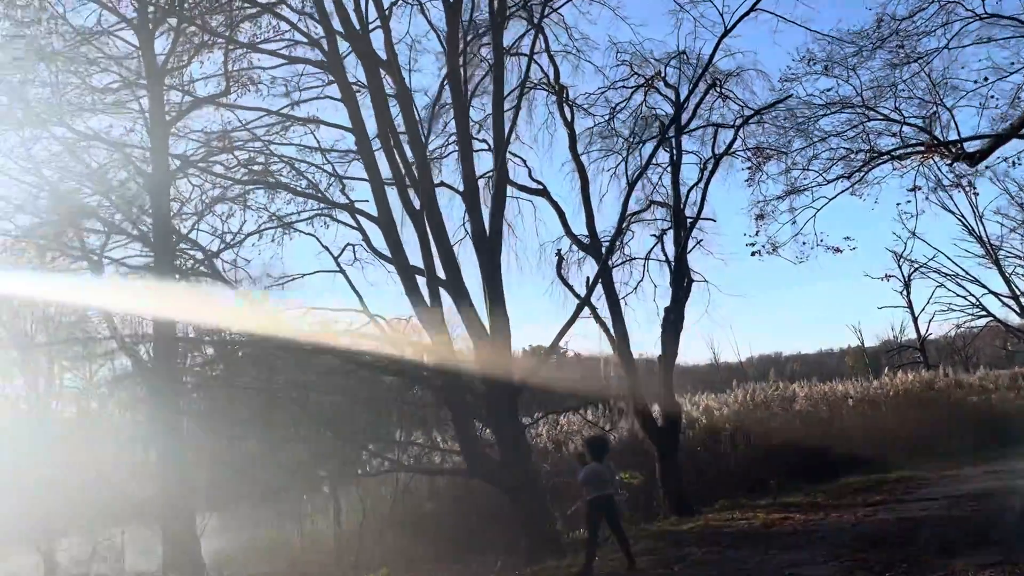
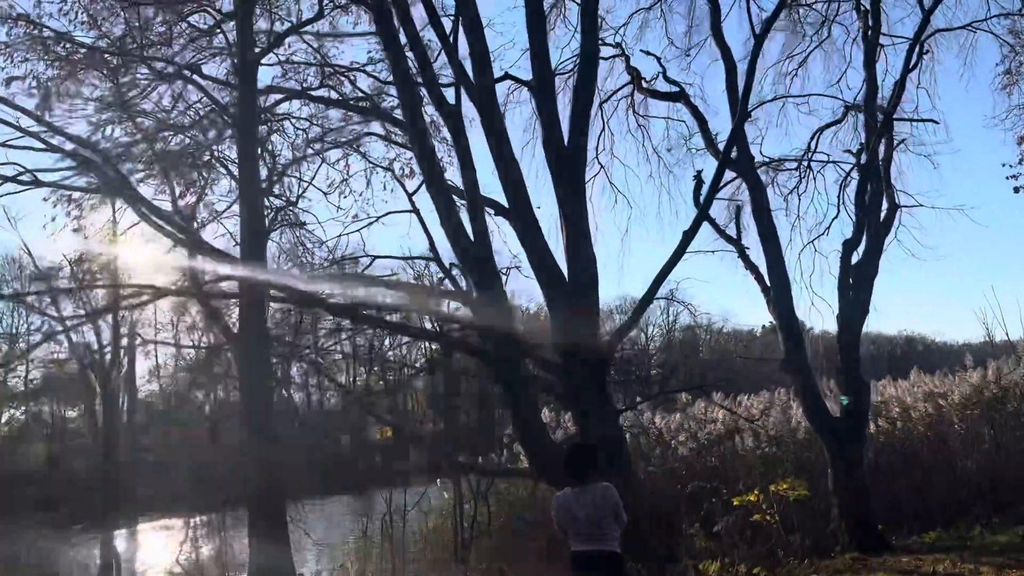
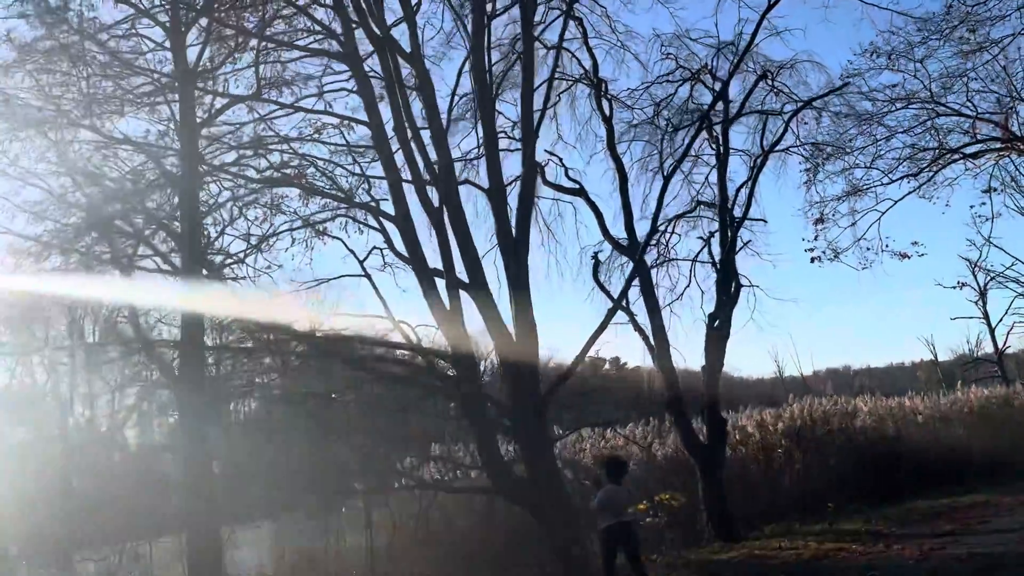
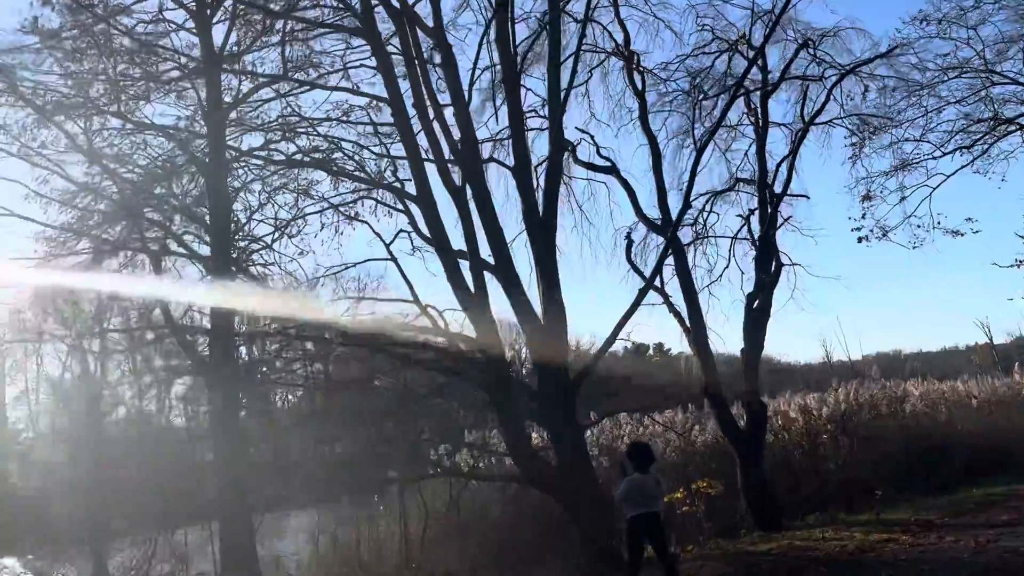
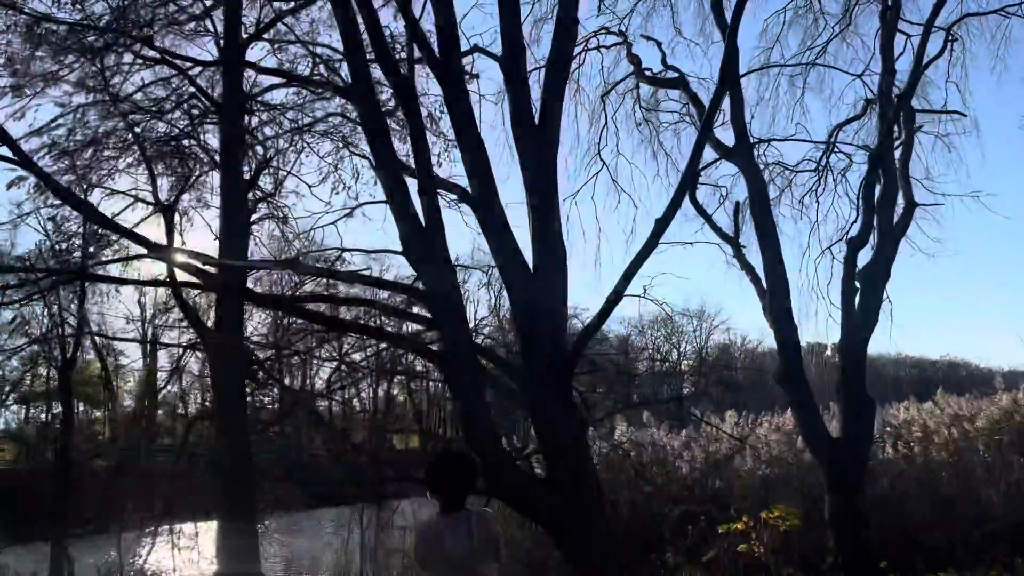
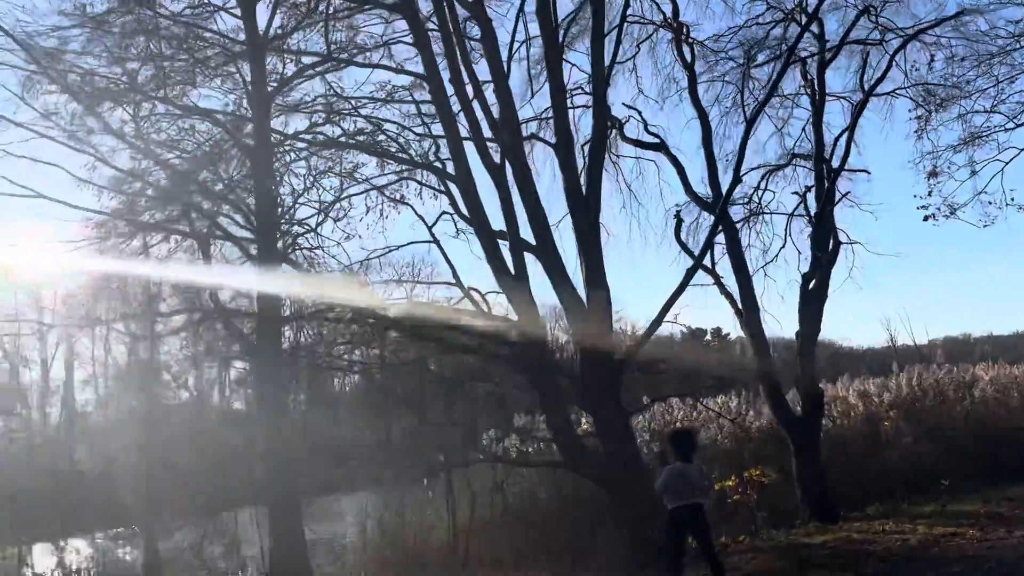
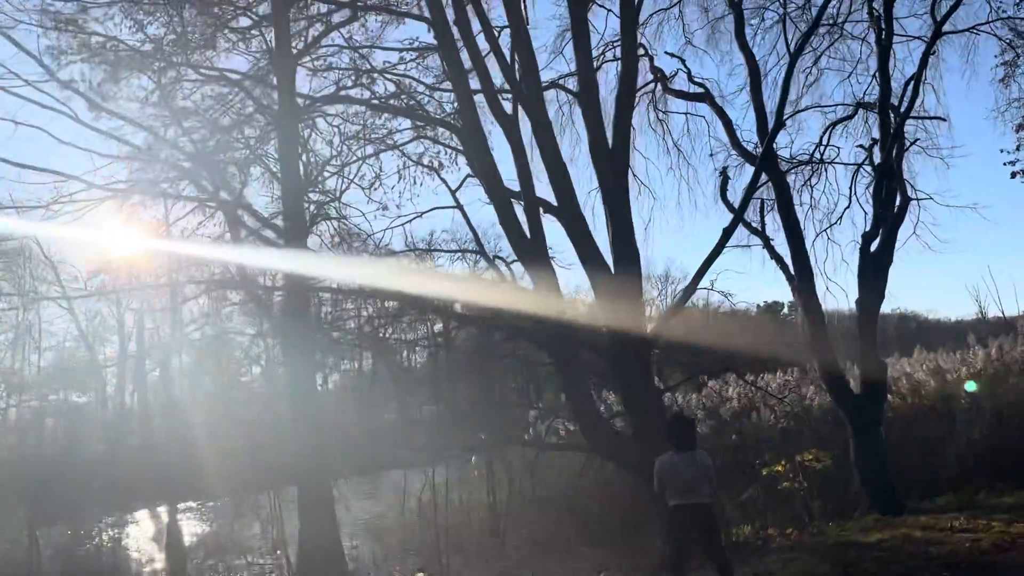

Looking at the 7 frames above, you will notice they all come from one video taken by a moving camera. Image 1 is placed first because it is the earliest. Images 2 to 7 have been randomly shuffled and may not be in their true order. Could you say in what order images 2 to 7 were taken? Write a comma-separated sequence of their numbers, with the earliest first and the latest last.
3, 4, 6, 7, 2, 5
